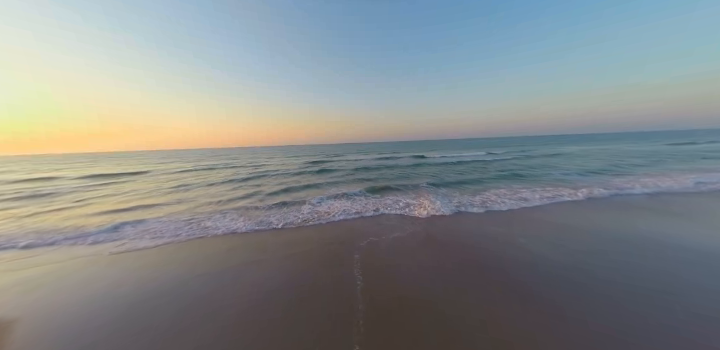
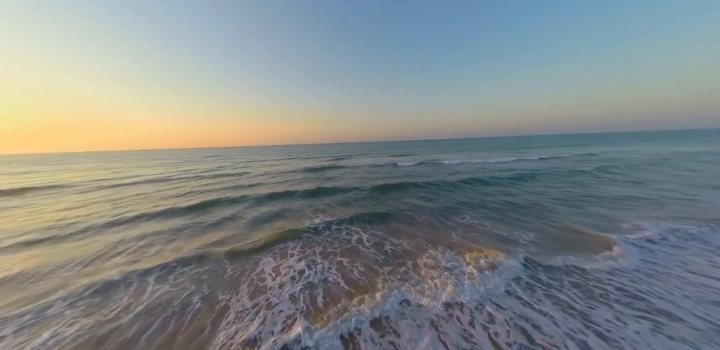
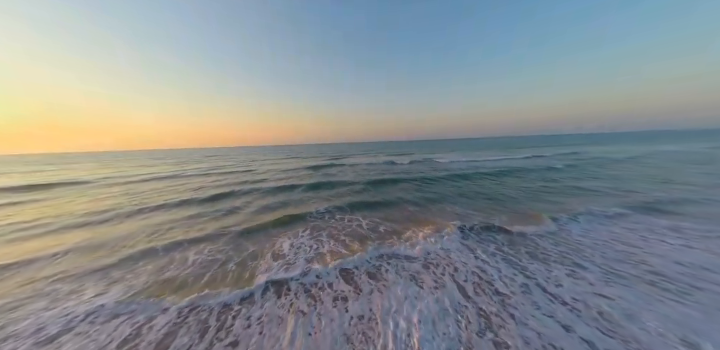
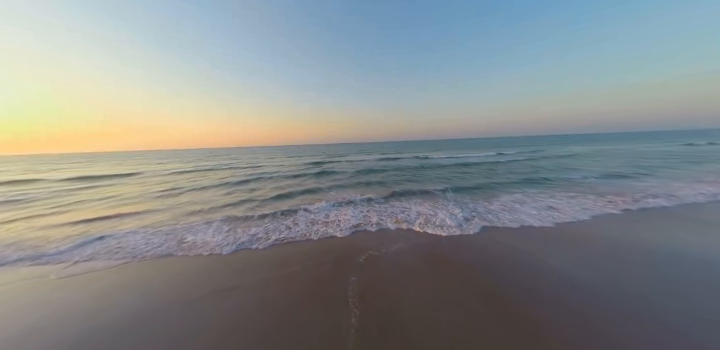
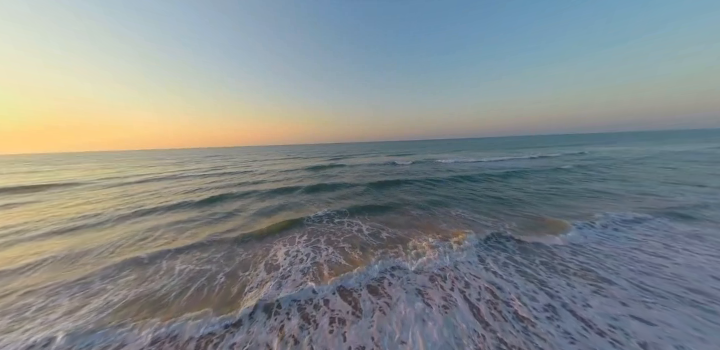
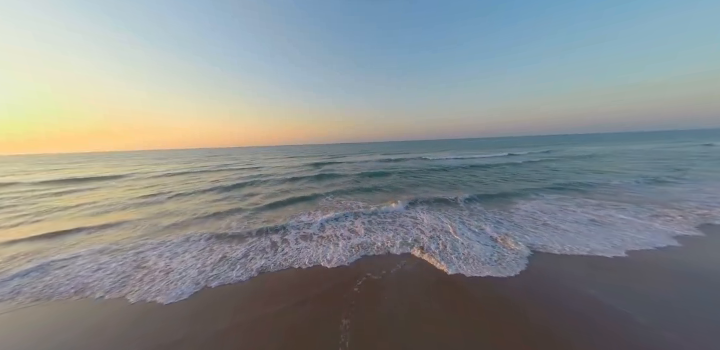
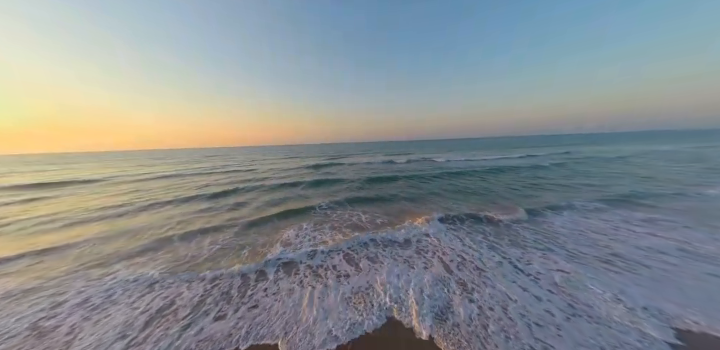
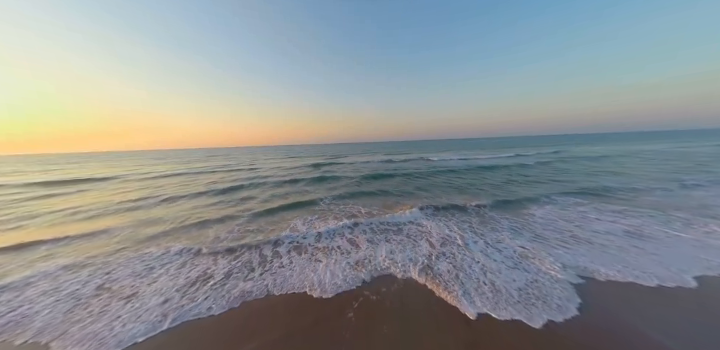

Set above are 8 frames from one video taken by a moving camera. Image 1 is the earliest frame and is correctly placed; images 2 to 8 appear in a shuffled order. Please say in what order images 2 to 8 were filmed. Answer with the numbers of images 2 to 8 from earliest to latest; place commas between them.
4, 6, 8, 7, 3, 5, 2
